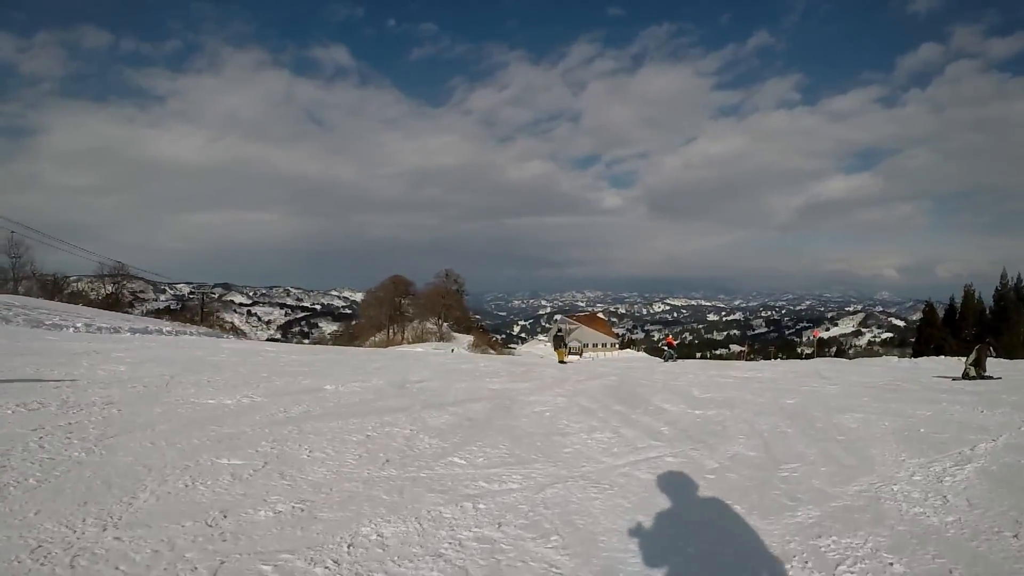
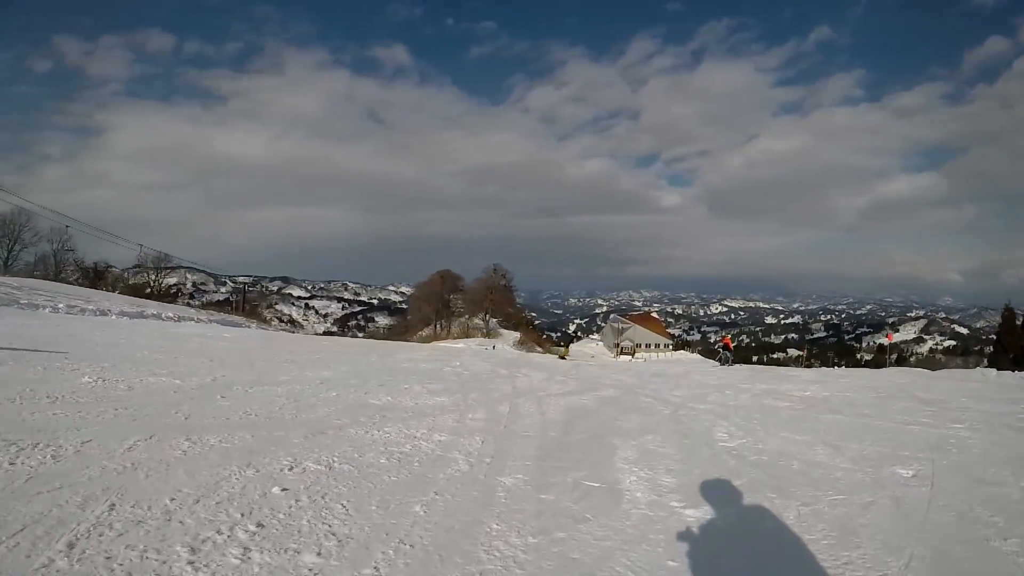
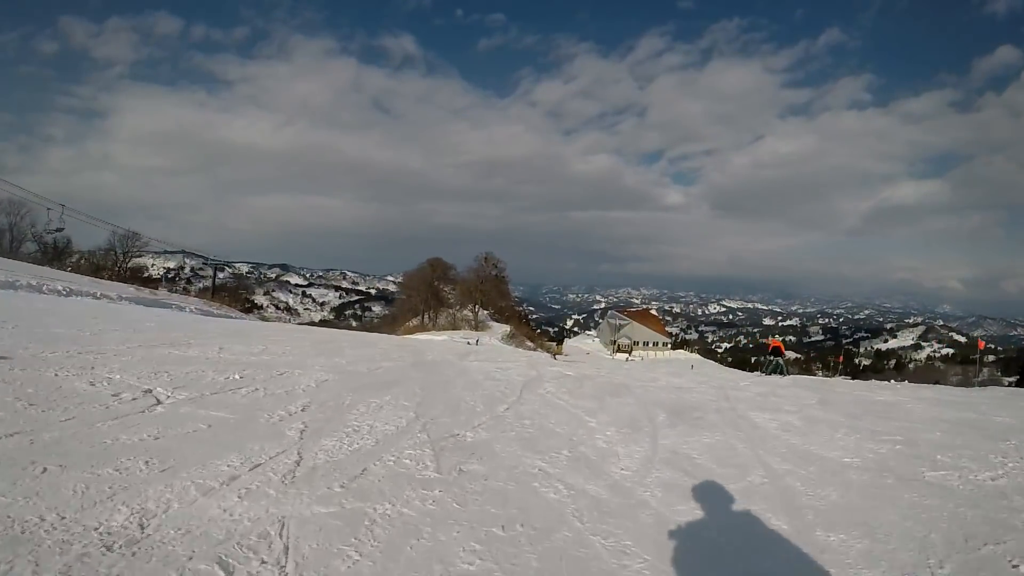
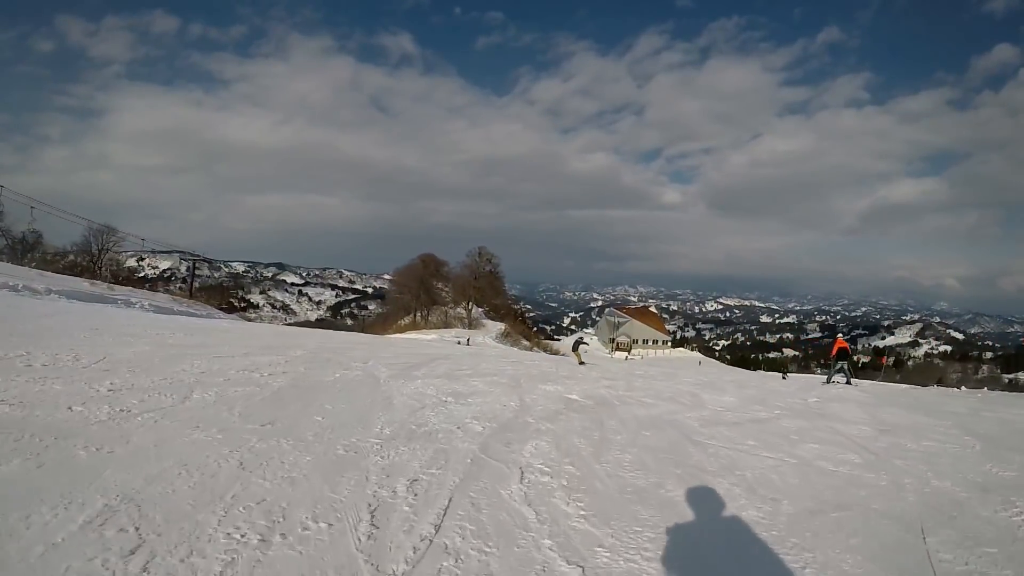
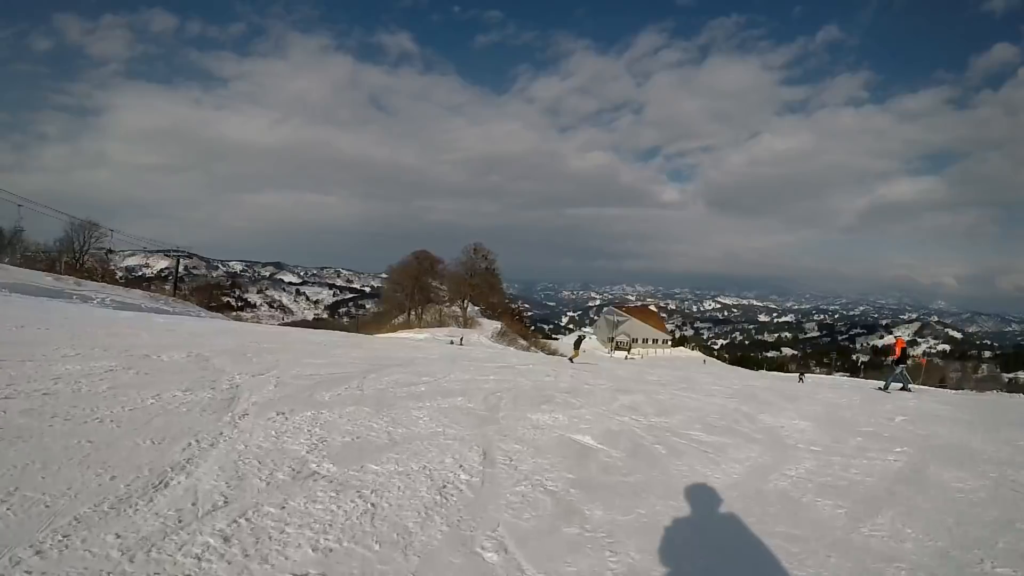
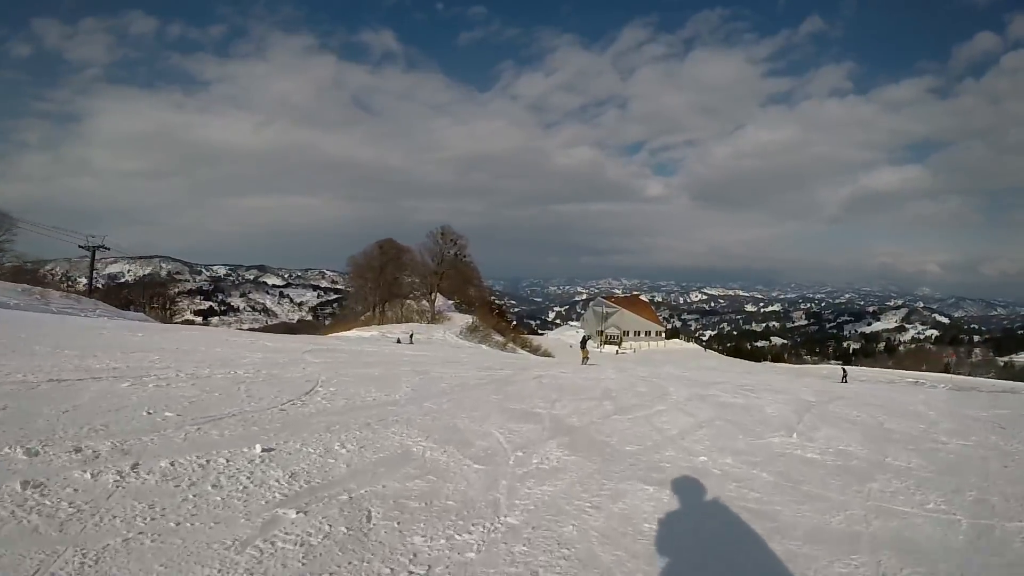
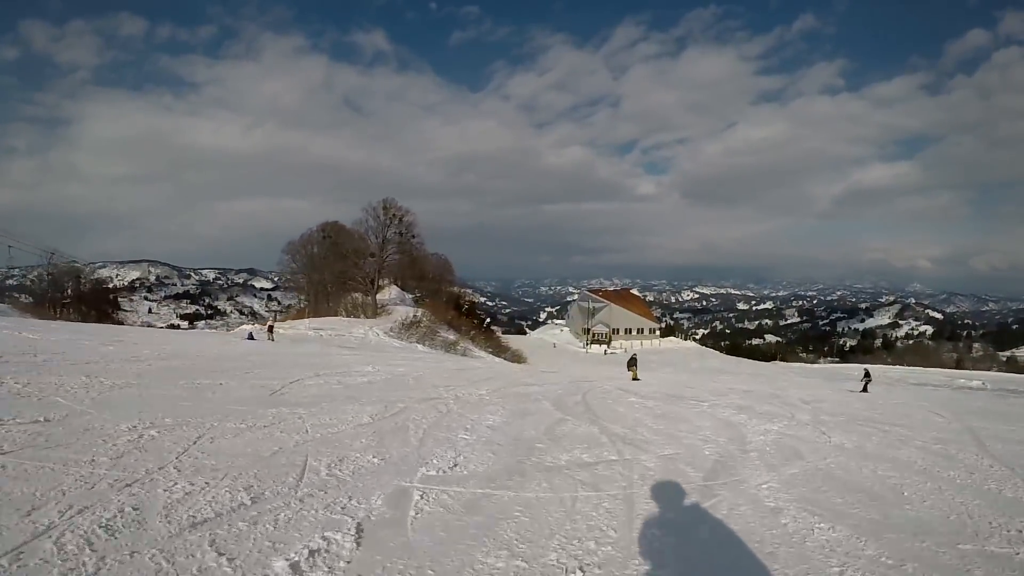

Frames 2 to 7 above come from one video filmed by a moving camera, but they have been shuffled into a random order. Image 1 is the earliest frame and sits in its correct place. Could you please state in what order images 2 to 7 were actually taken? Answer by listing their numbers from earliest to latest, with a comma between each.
2, 3, 4, 5, 6, 7
